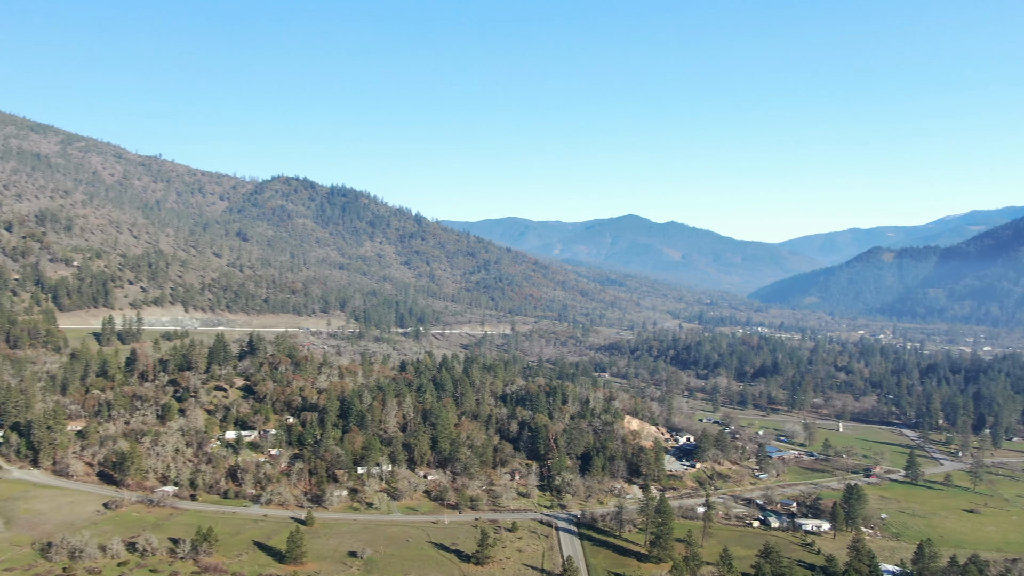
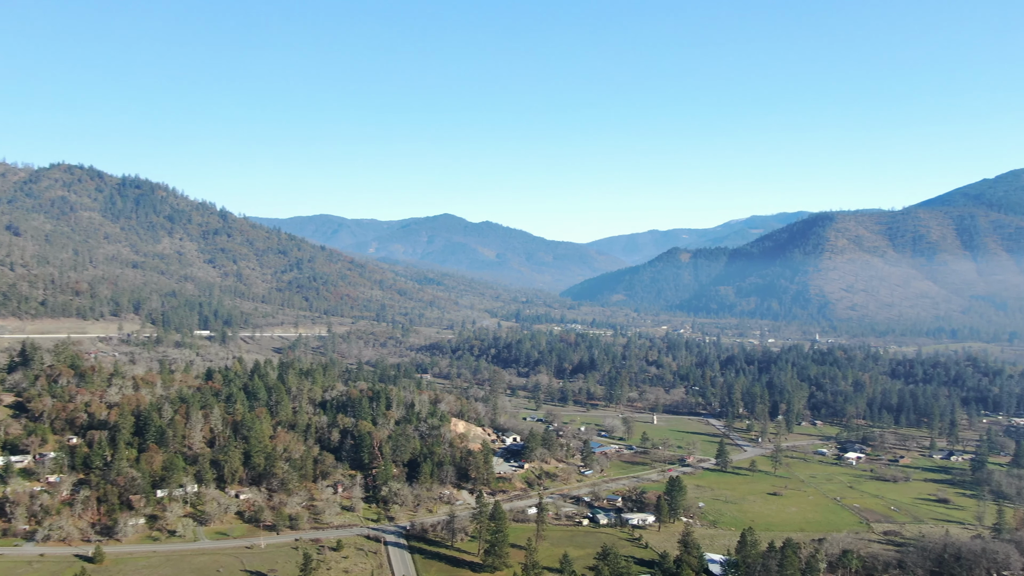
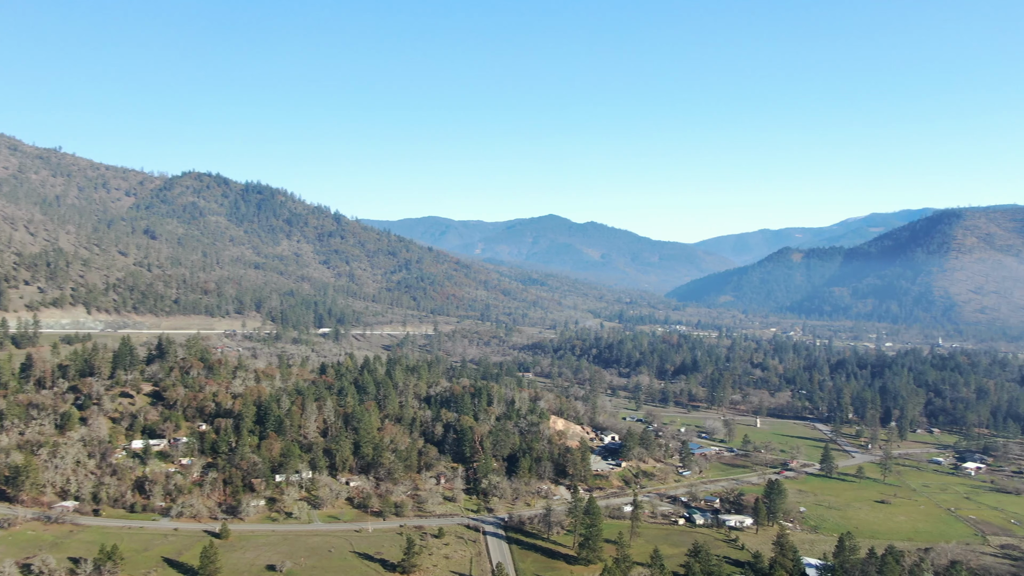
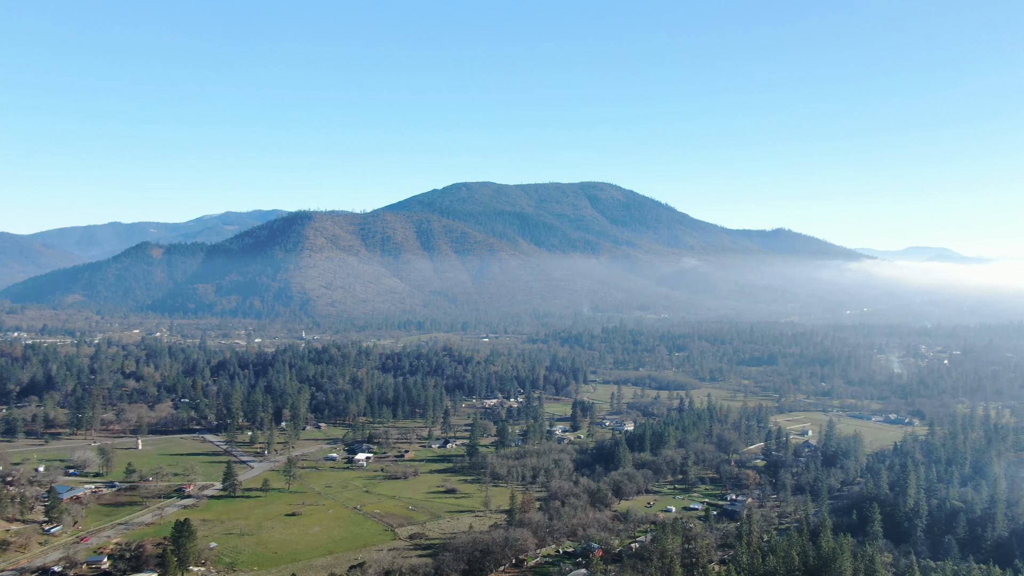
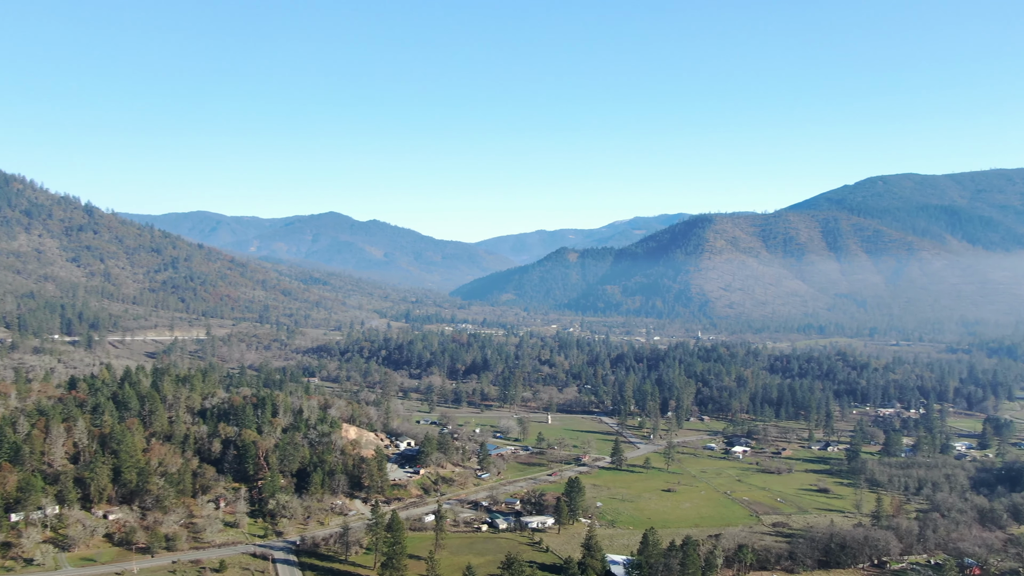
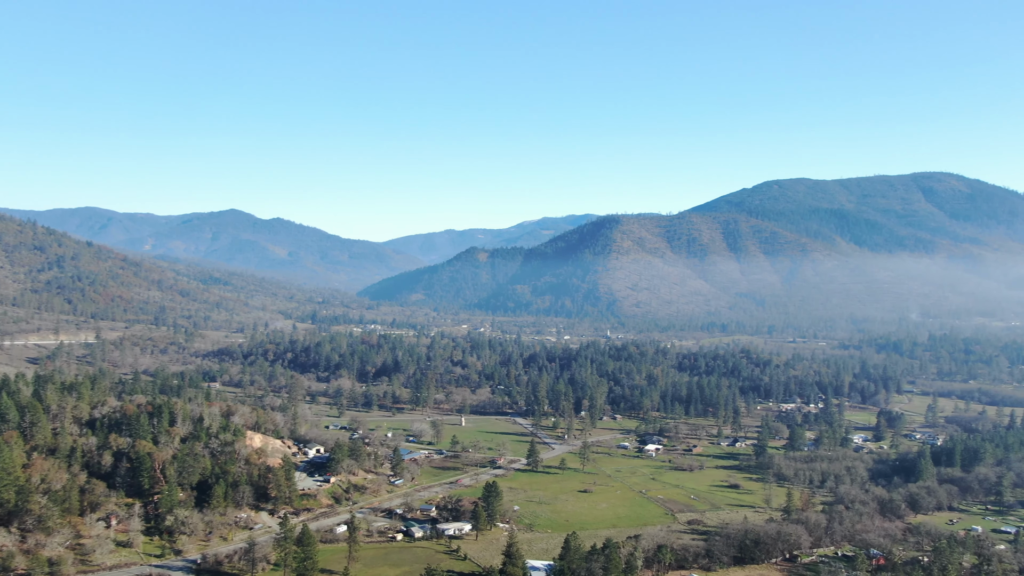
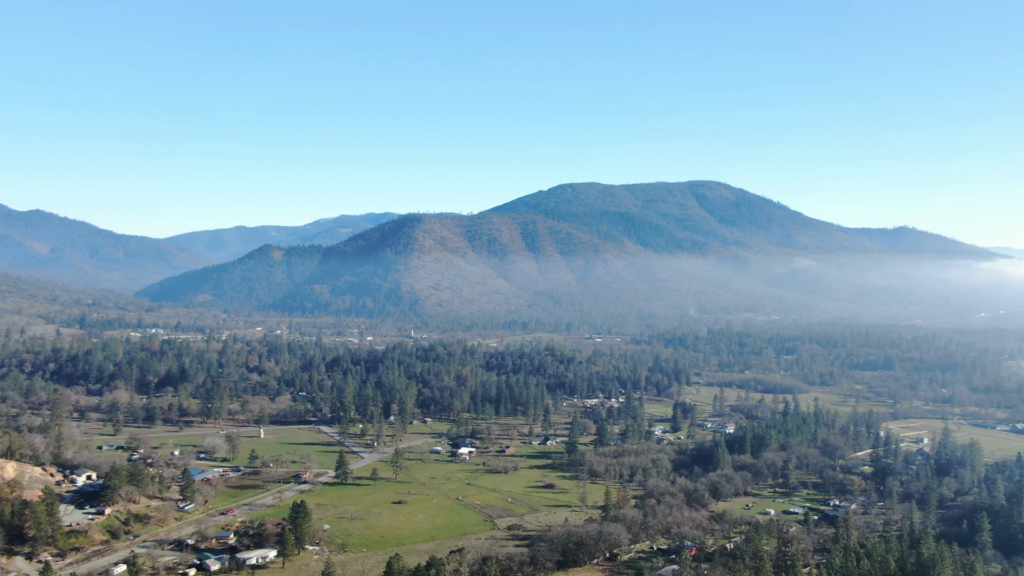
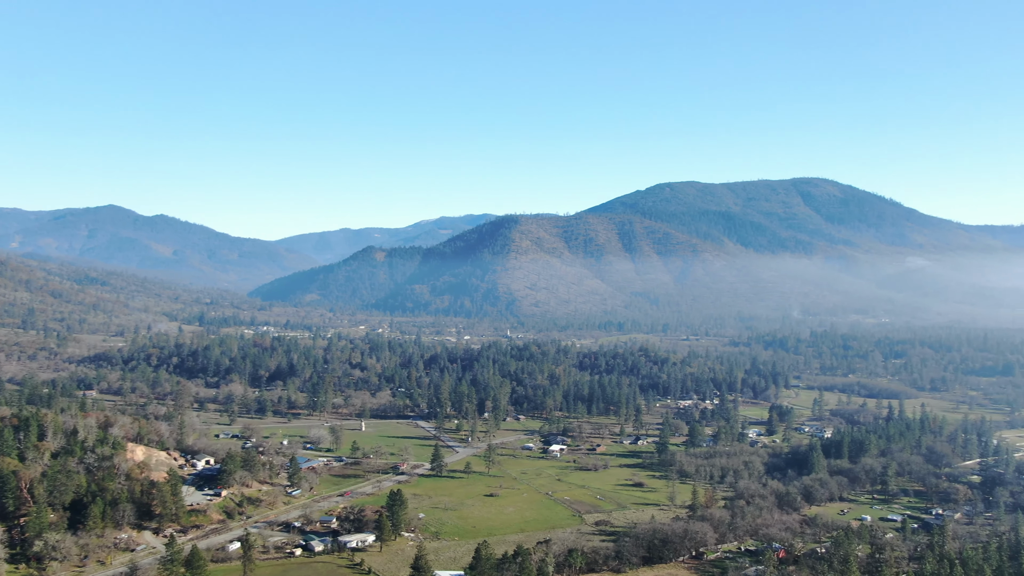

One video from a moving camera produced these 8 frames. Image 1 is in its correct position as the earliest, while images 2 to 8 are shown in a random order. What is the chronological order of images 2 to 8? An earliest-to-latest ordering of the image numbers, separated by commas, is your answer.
3, 2, 5, 6, 8, 7, 4
